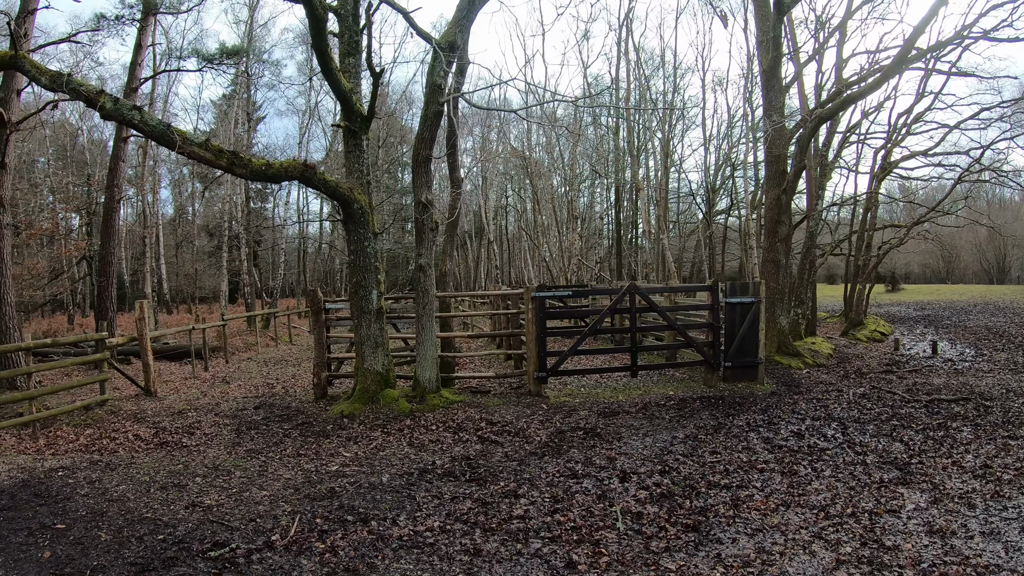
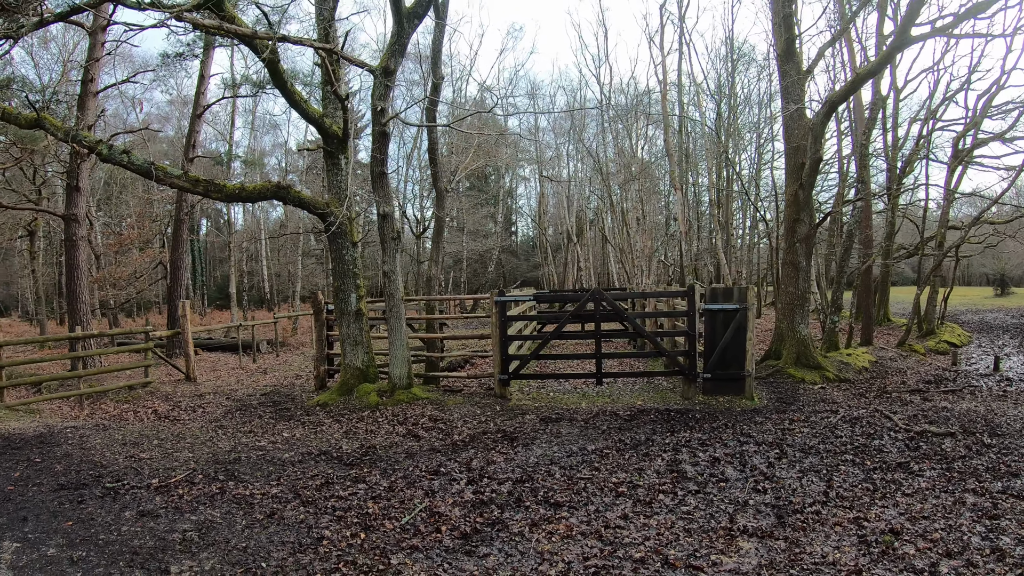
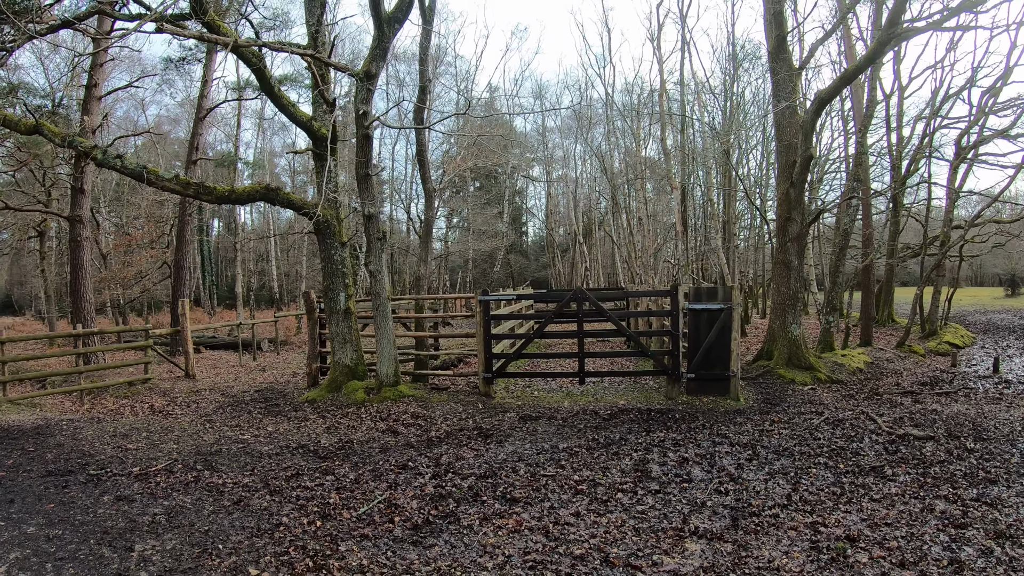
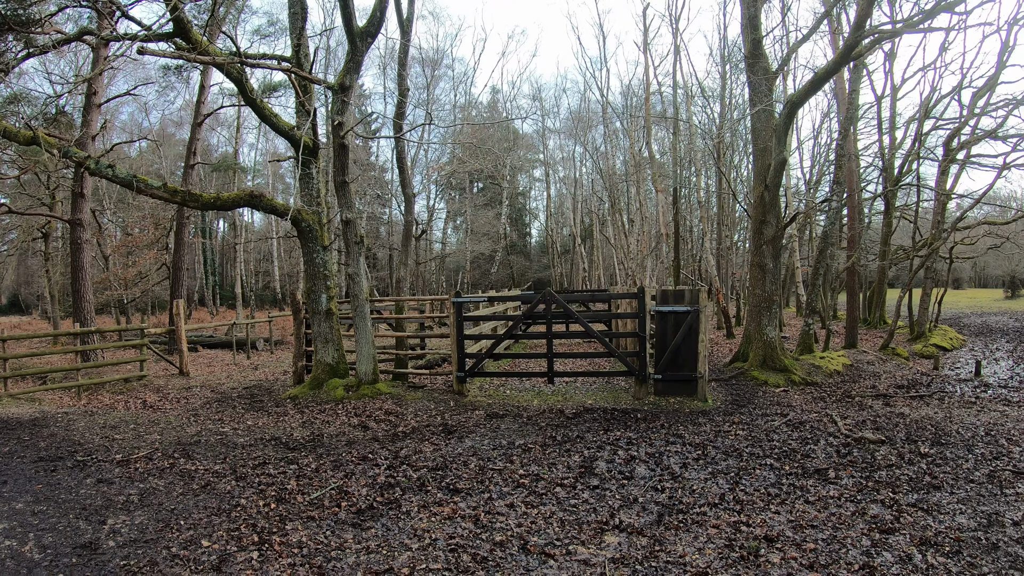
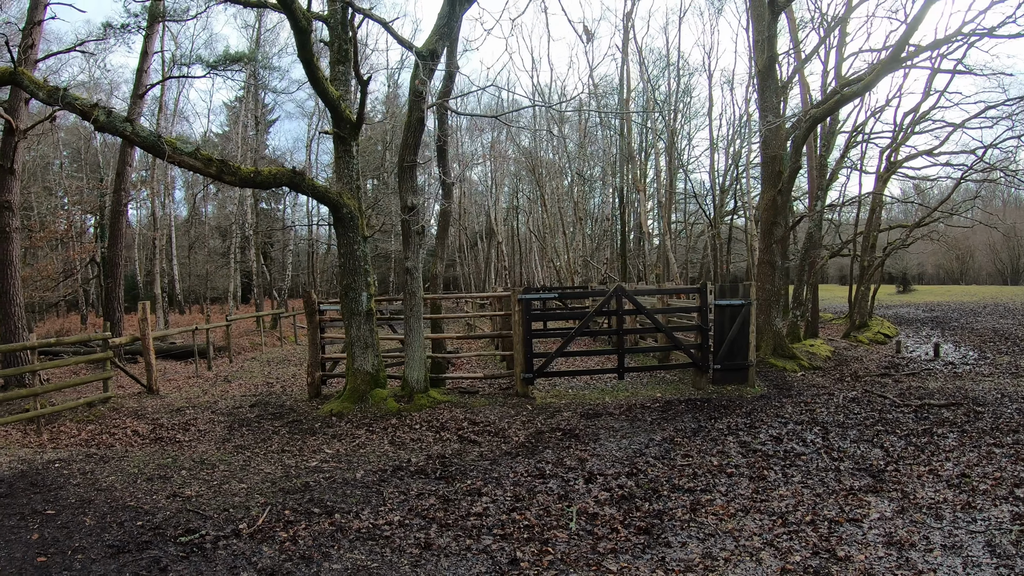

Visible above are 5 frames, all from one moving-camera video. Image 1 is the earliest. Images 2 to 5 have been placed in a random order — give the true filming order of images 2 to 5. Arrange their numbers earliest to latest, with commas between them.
5, 2, 3, 4
